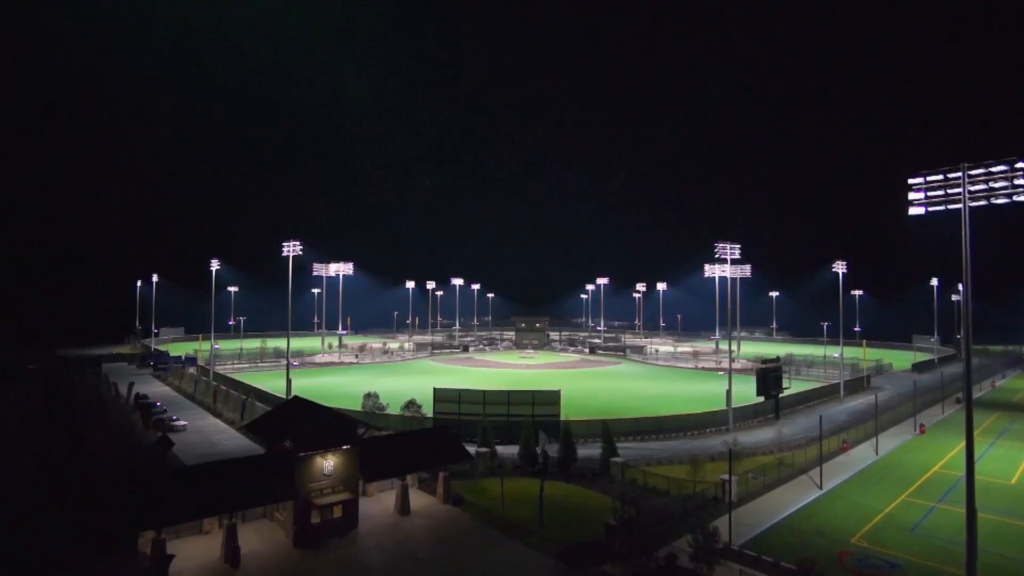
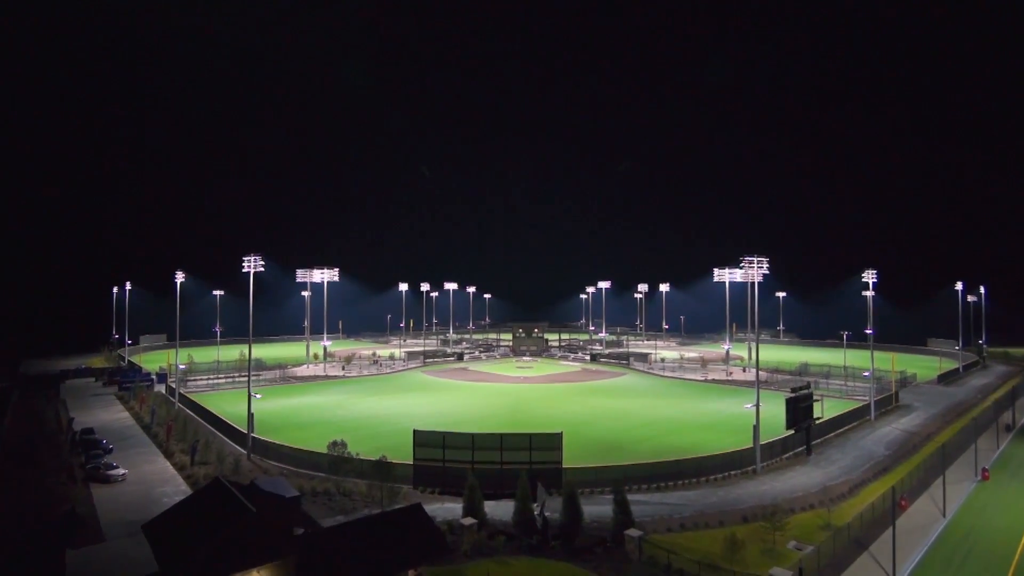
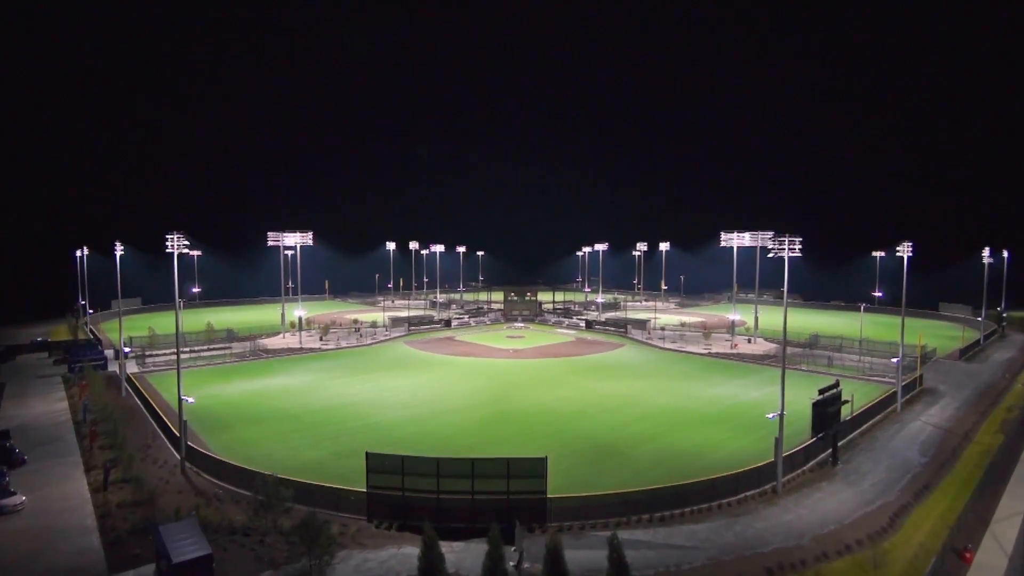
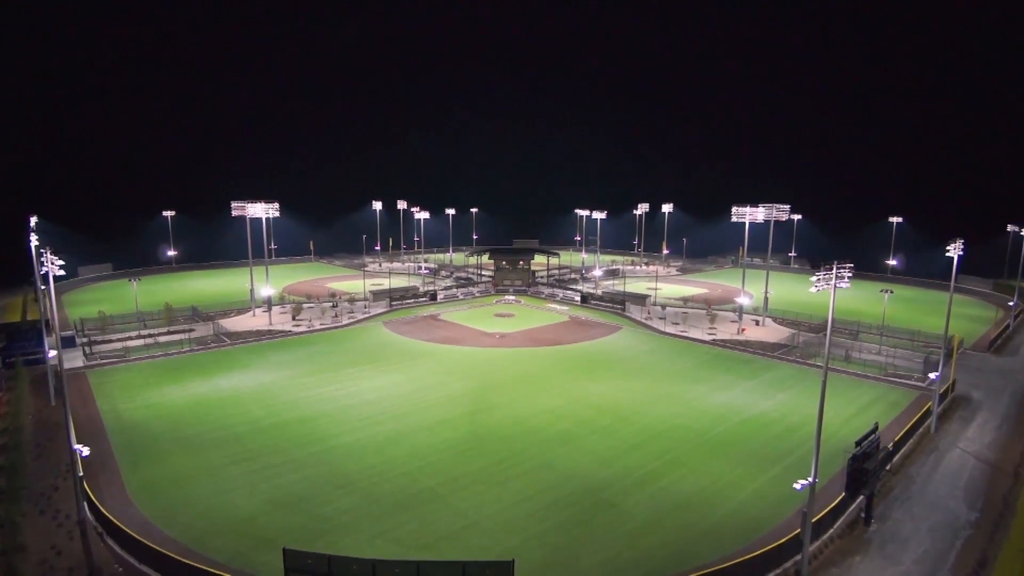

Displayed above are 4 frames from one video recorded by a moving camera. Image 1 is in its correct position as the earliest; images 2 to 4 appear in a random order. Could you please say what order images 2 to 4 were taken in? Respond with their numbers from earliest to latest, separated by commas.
2, 3, 4
